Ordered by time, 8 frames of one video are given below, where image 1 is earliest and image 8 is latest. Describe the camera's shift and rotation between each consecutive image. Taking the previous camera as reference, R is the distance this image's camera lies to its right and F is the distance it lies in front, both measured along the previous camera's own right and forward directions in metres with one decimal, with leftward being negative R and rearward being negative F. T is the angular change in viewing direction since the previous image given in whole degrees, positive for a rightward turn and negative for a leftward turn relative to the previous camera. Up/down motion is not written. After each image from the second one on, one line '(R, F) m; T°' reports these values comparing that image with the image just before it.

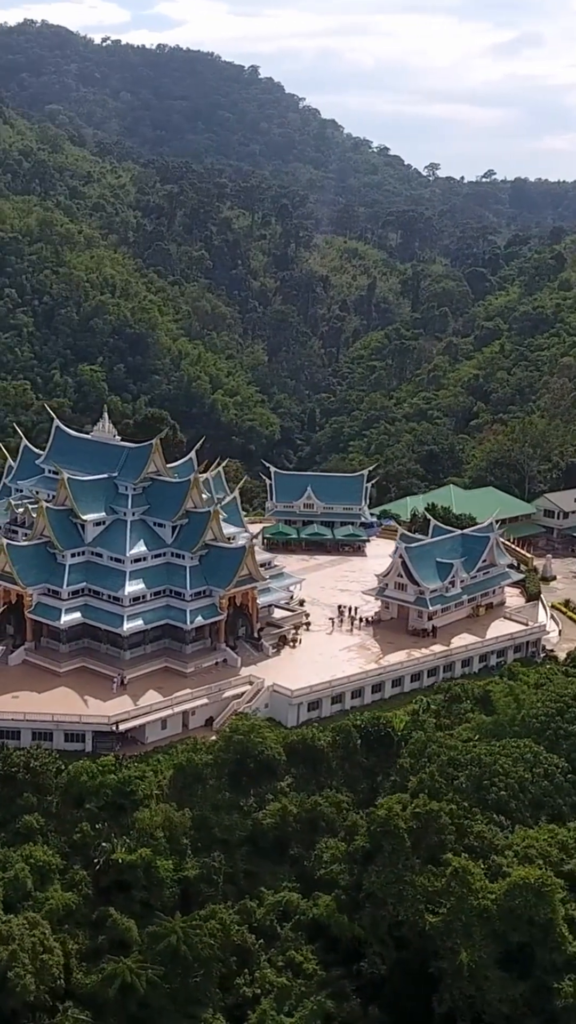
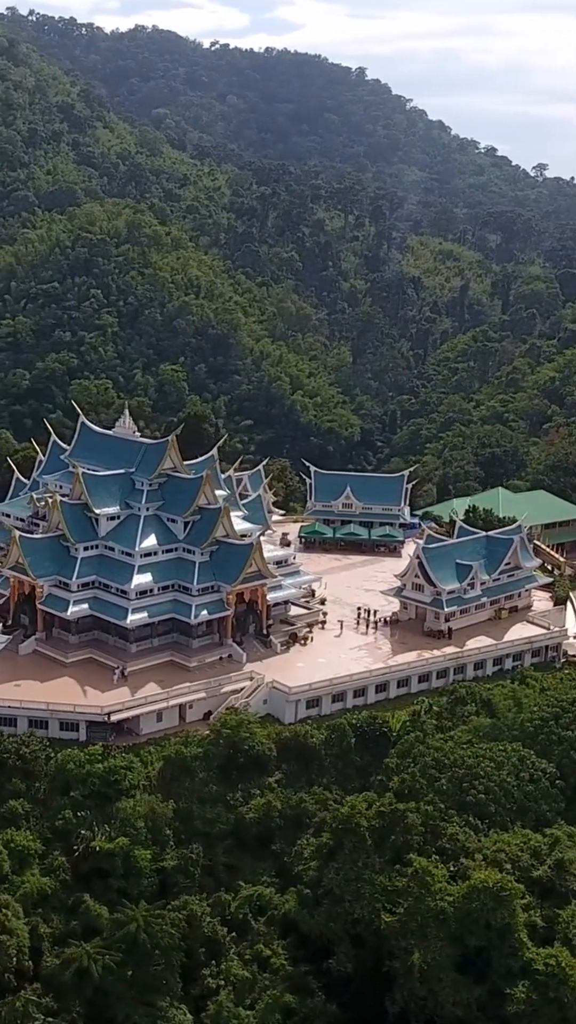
(+3.5, 0.0) m; -5°
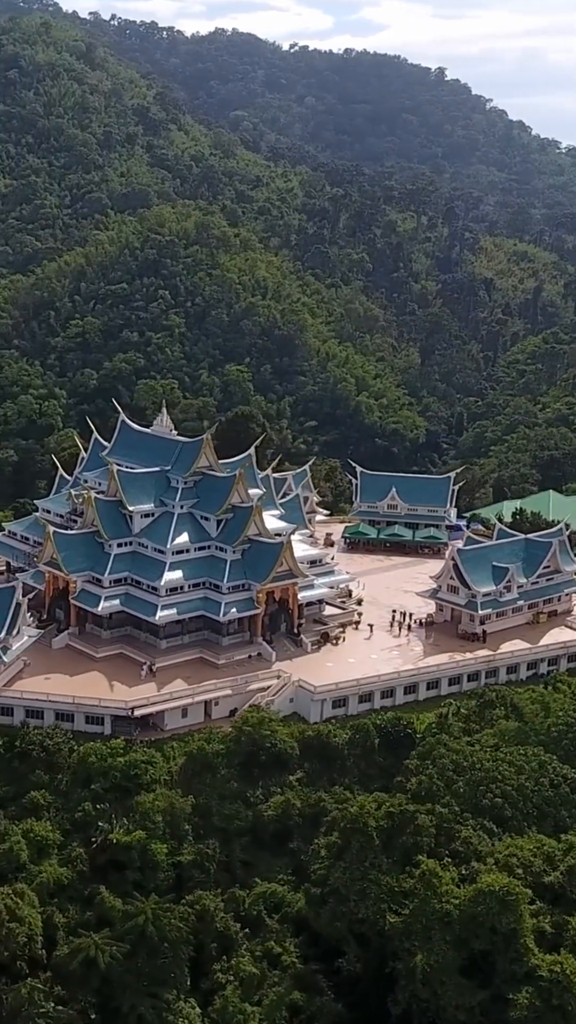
(+1.6, 0.0) m; -4°
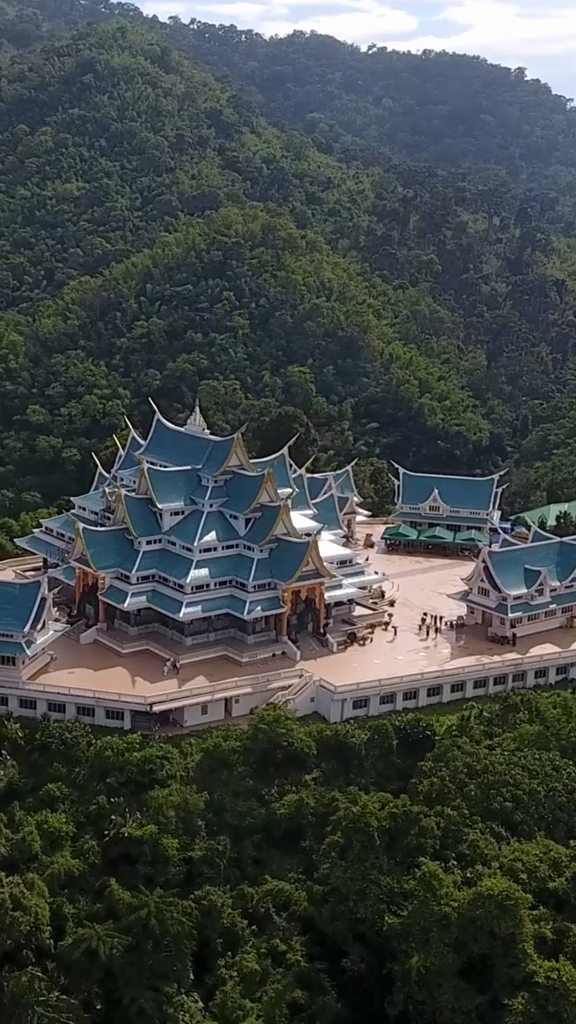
(+1.8, 0.0) m; -4°
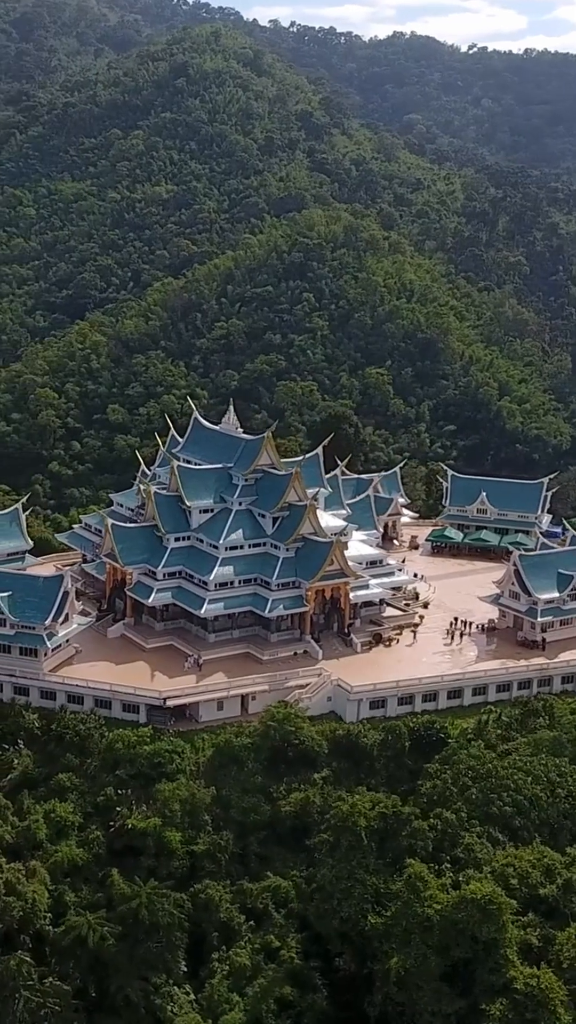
(+2.6, 0.0) m; -5°
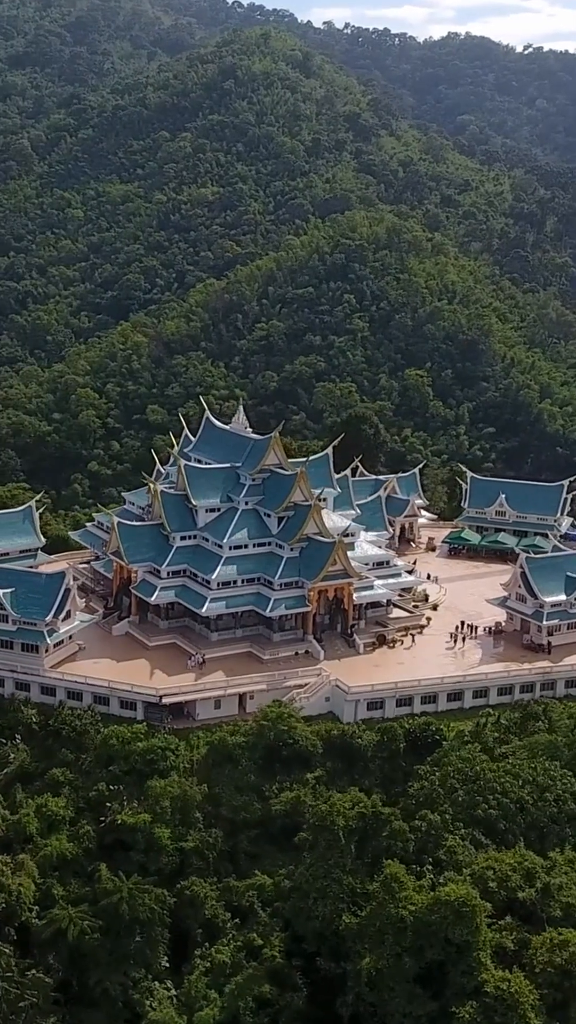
(+1.8, 0.0) m; -3°
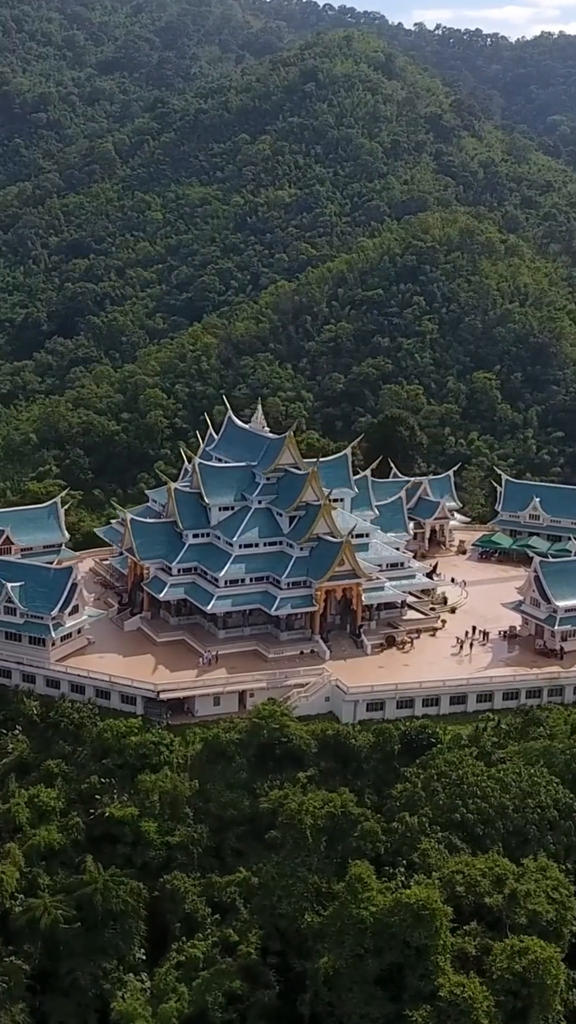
(+2.9, 0.0) m; -4°
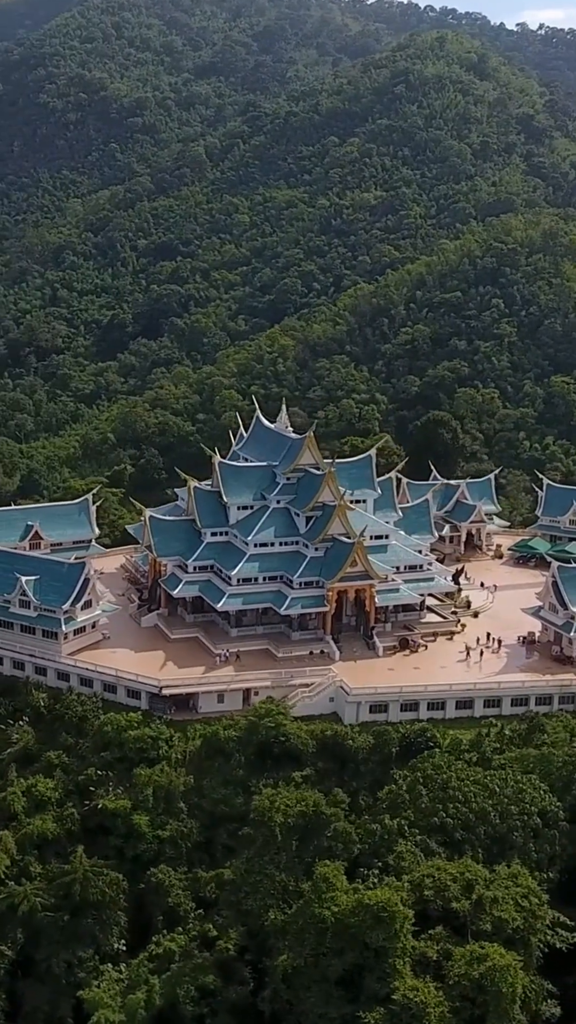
(+3.1, +0.1) m; -5°
